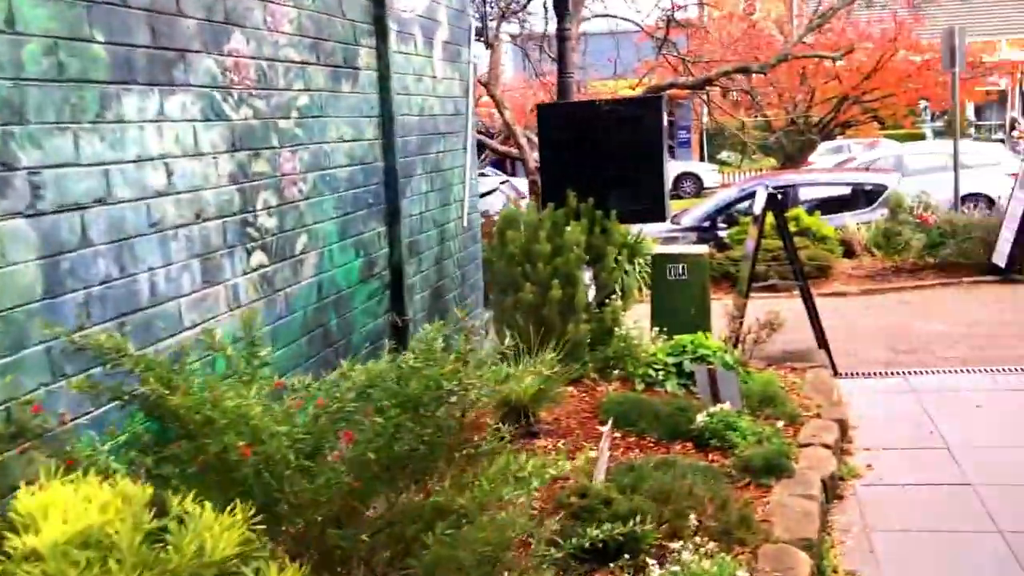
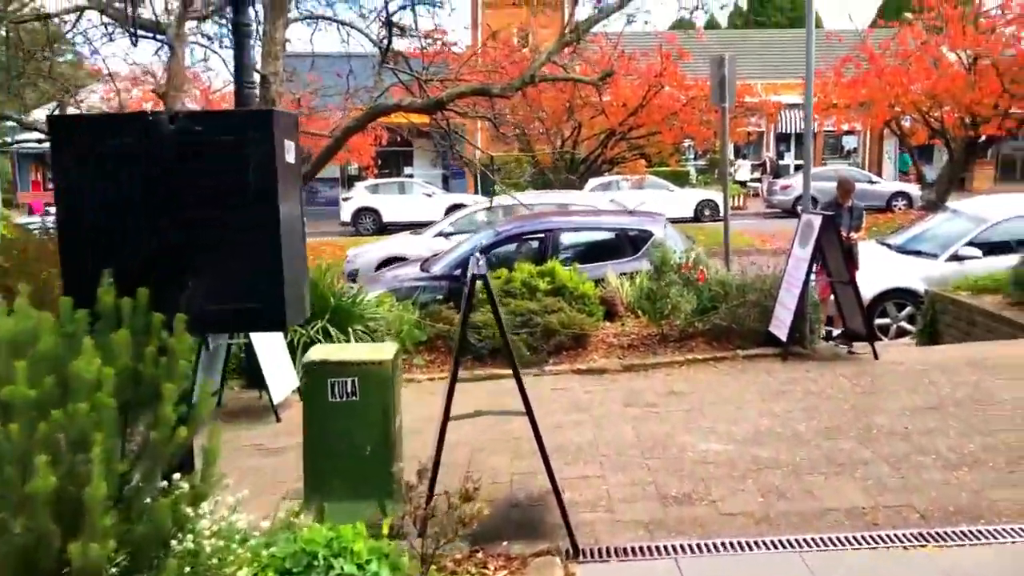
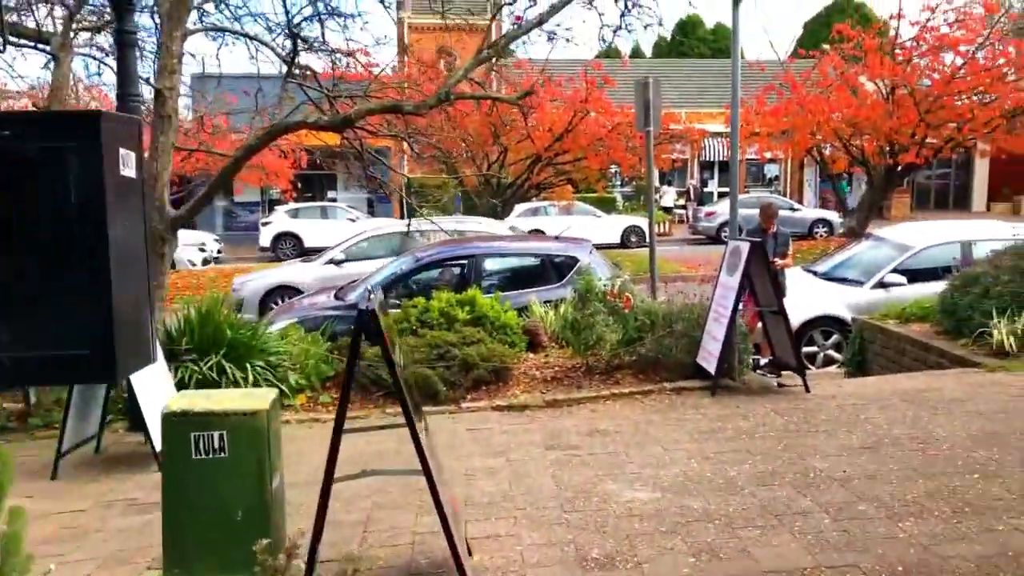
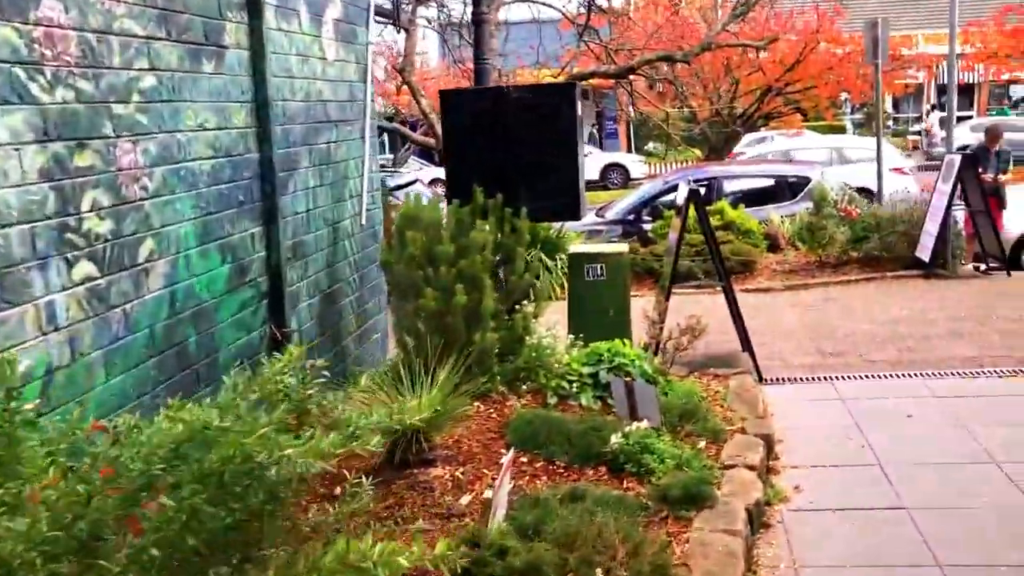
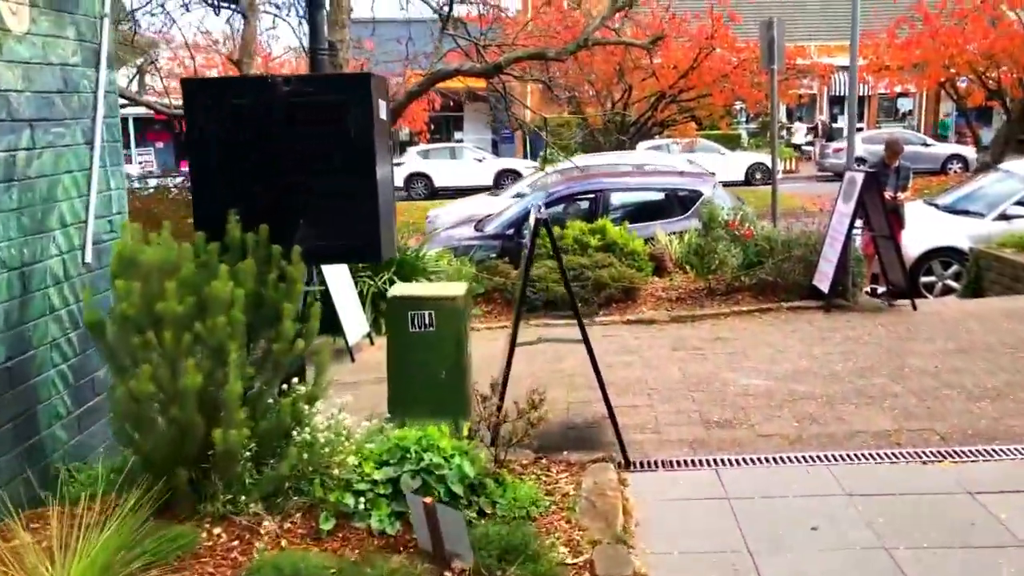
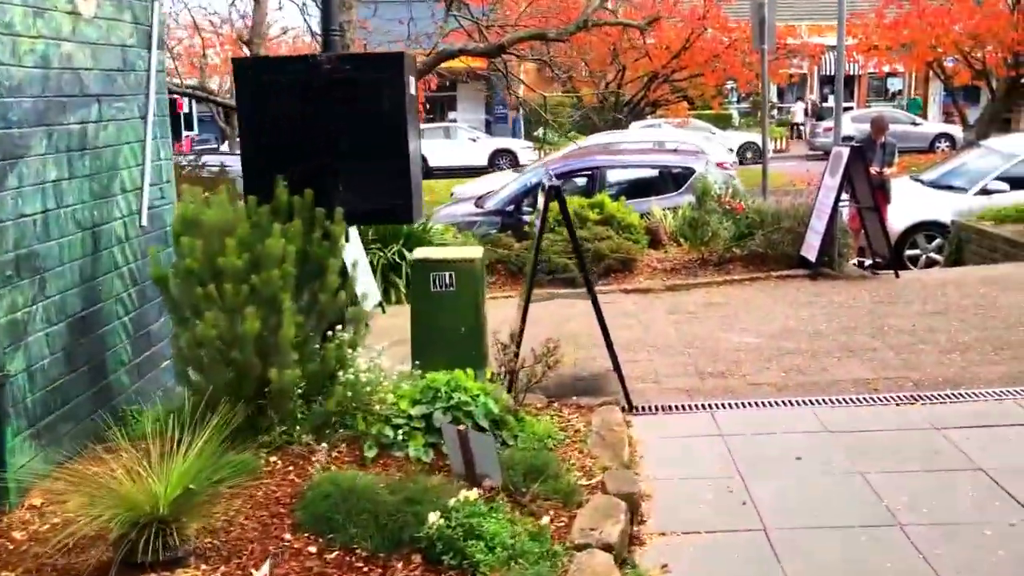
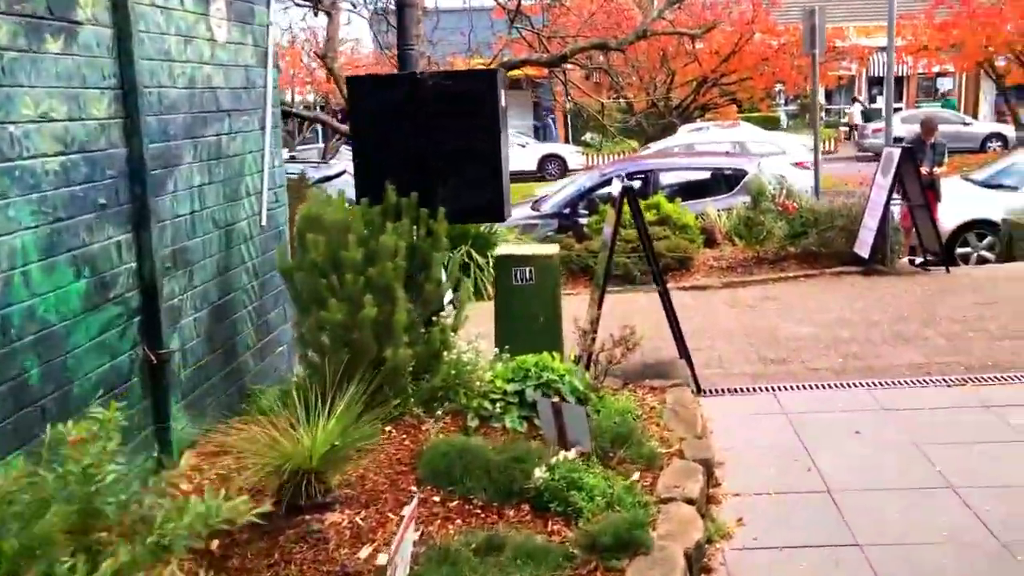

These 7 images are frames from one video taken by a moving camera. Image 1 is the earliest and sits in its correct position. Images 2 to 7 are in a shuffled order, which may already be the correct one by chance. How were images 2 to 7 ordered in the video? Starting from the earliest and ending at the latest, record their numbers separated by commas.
4, 7, 6, 5, 2, 3
